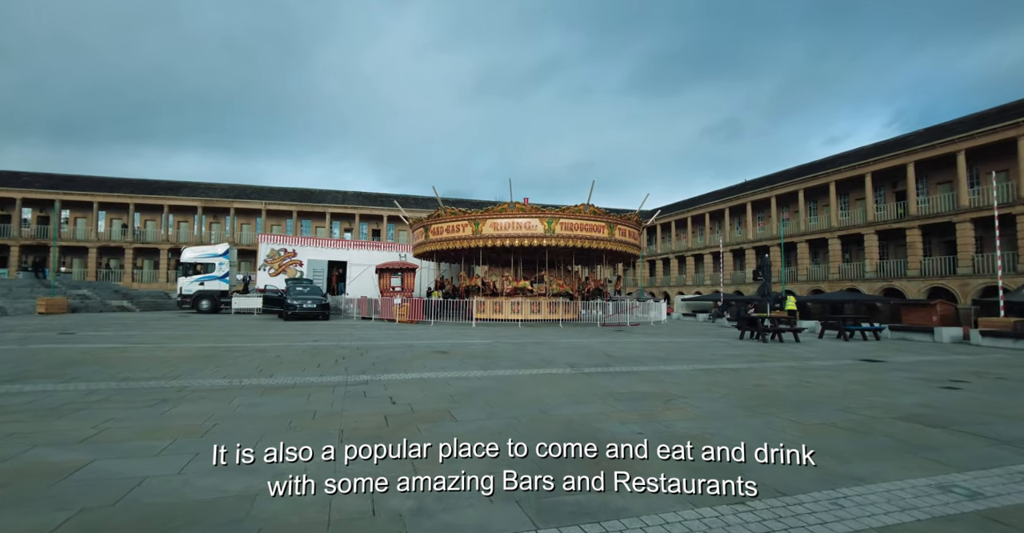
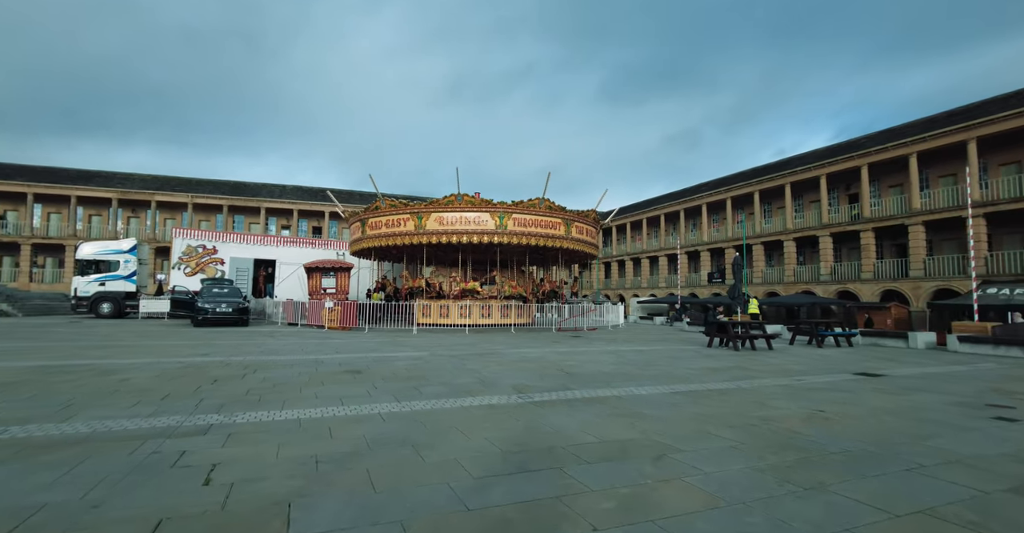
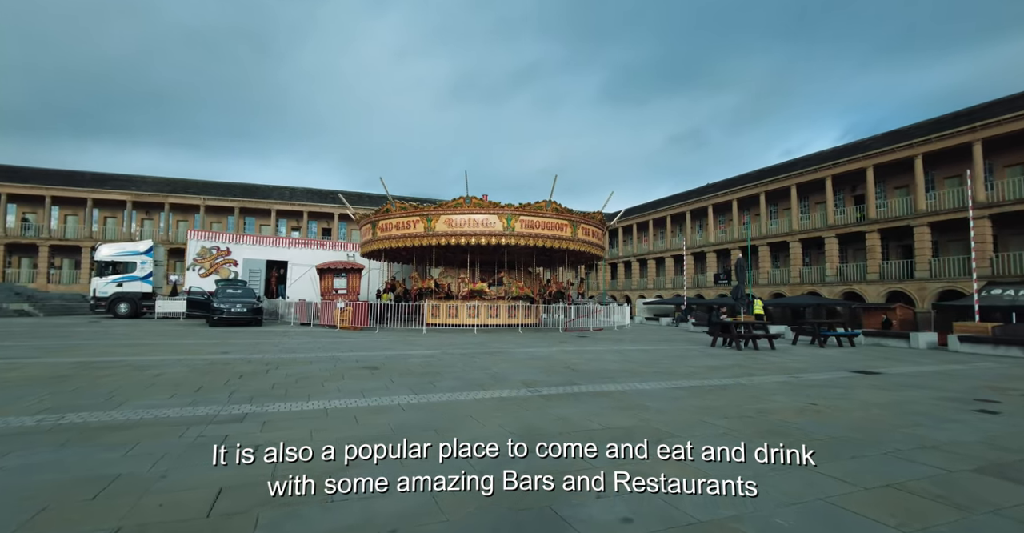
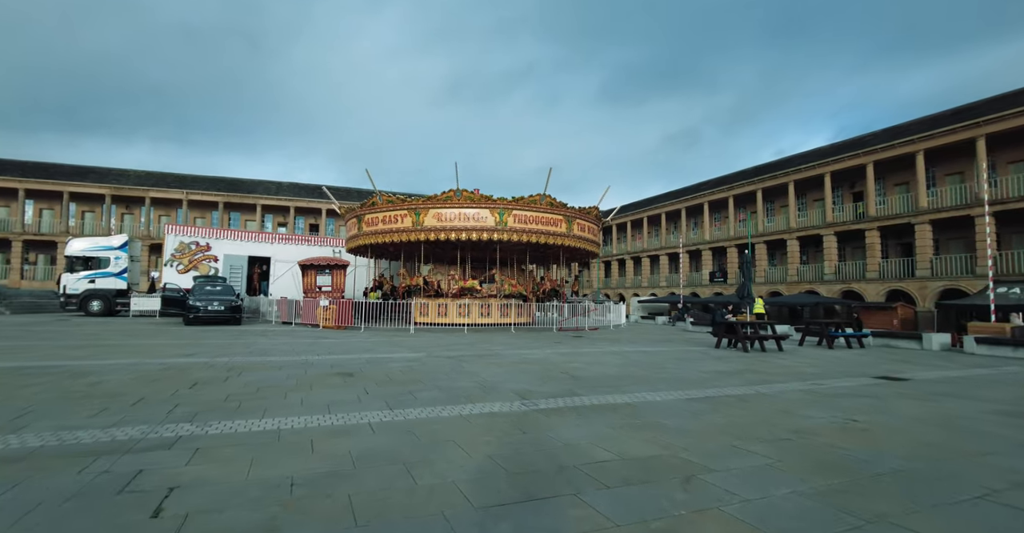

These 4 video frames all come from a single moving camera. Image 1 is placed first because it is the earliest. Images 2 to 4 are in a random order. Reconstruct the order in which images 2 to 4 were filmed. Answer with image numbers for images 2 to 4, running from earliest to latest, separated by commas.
3, 2, 4
